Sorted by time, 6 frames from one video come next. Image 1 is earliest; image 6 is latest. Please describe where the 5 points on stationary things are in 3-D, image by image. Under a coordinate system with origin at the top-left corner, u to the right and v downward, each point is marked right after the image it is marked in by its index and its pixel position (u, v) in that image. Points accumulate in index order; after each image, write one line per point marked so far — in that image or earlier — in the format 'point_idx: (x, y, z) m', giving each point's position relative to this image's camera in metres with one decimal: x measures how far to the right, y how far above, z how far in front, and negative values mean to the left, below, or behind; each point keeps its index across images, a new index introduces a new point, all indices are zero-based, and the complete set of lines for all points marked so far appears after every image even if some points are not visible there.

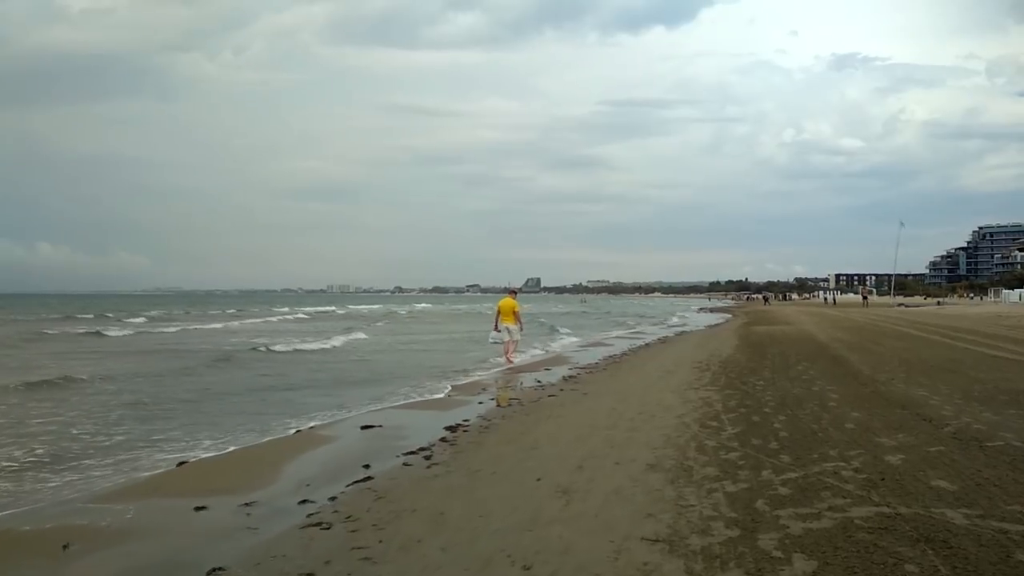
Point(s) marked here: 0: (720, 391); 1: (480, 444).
0: (+3.3, -1.7, +10.9) m
1: (-0.4, -1.7, +7.5) m
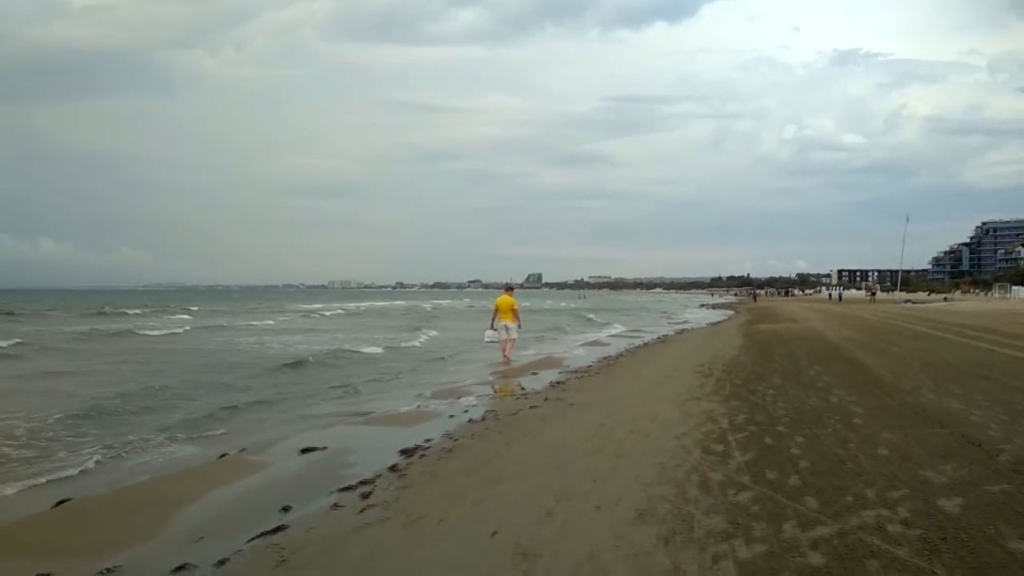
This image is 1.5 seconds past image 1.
0: (+3.0, -1.6, +9.6) m
1: (-0.7, -1.7, +6.1) m
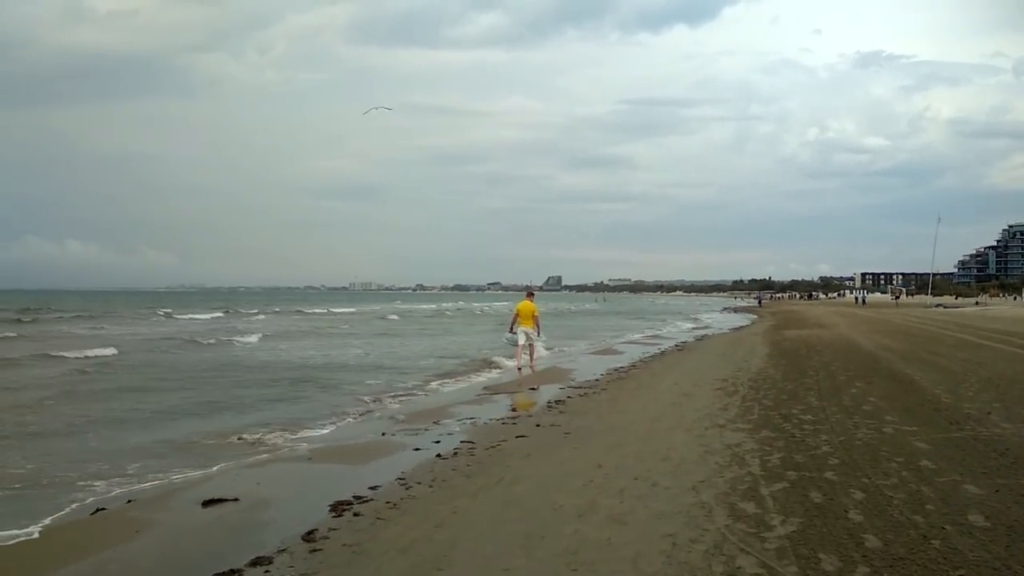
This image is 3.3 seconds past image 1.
0: (+2.8, -1.7, +7.8) m
1: (-1.0, -1.7, +4.5) m
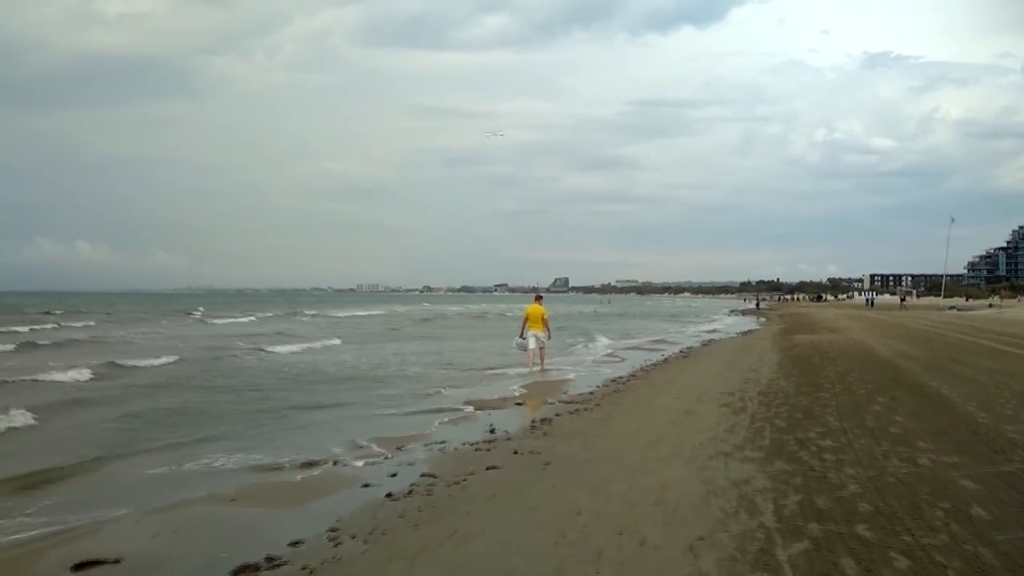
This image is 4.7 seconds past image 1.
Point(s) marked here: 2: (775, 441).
0: (+2.4, -1.7, +6.6) m
1: (-1.3, -1.8, +3.3) m
2: (+3.0, -1.8, +7.9) m
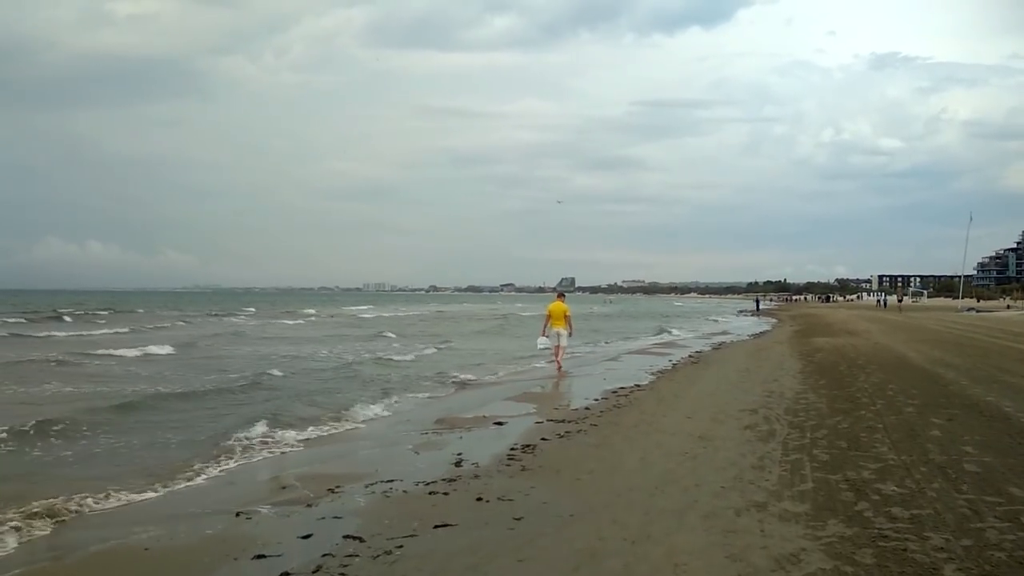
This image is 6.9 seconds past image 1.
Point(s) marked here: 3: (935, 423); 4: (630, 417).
0: (+2.1, -1.7, +4.7) m
1: (-1.7, -1.7, +1.5) m
2: (+2.7, -1.7, +6.0) m
3: (+5.4, -1.7, +8.8) m
4: (+1.7, -1.8, +9.8) m
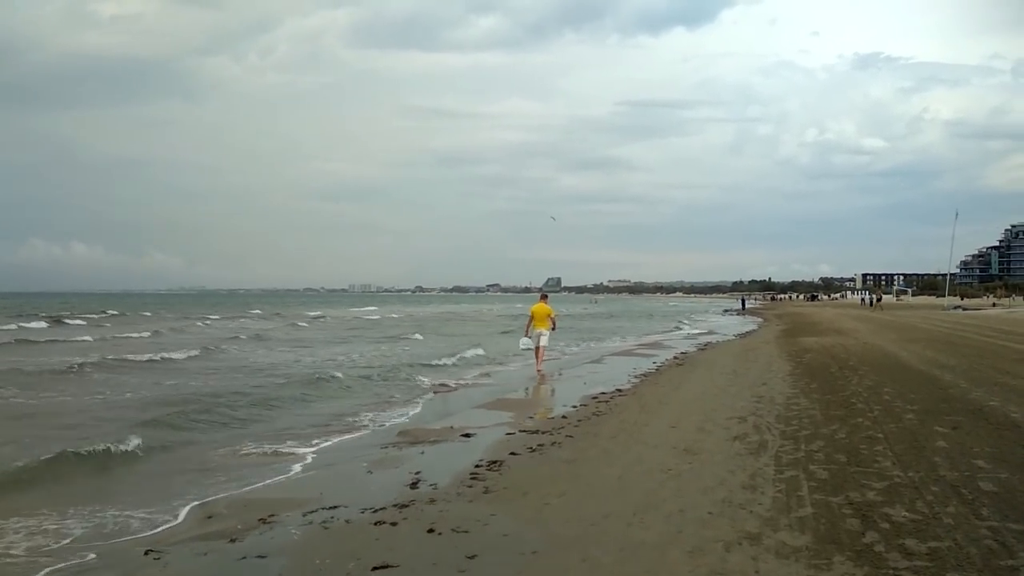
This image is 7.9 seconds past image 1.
0: (+1.8, -1.7, +4.0) m
1: (-1.9, -1.7, +0.7) m
2: (+2.4, -1.7, +5.3) m
3: (+5.0, -1.7, +8.1) m
4: (+1.3, -1.8, +9.0) m
